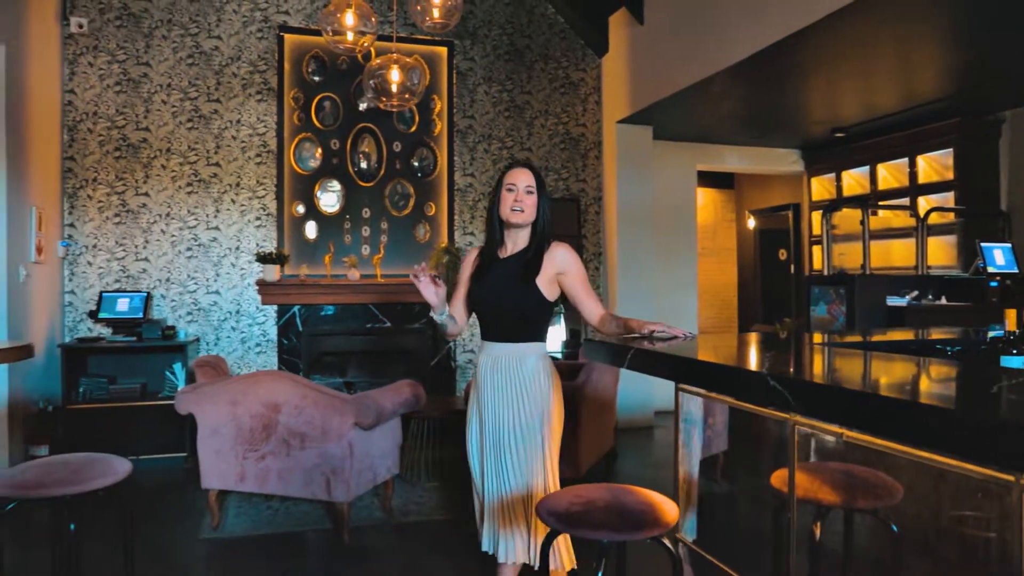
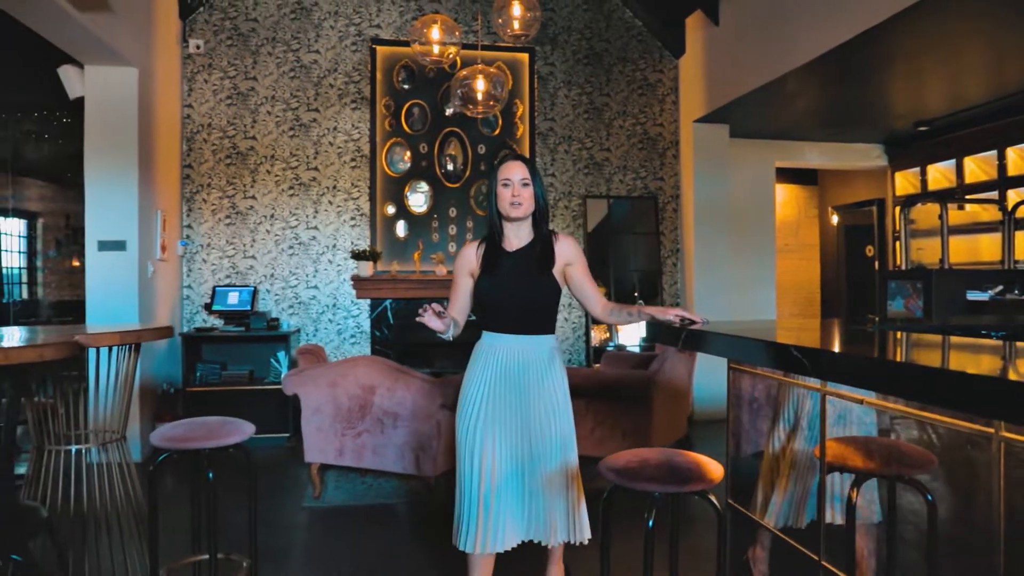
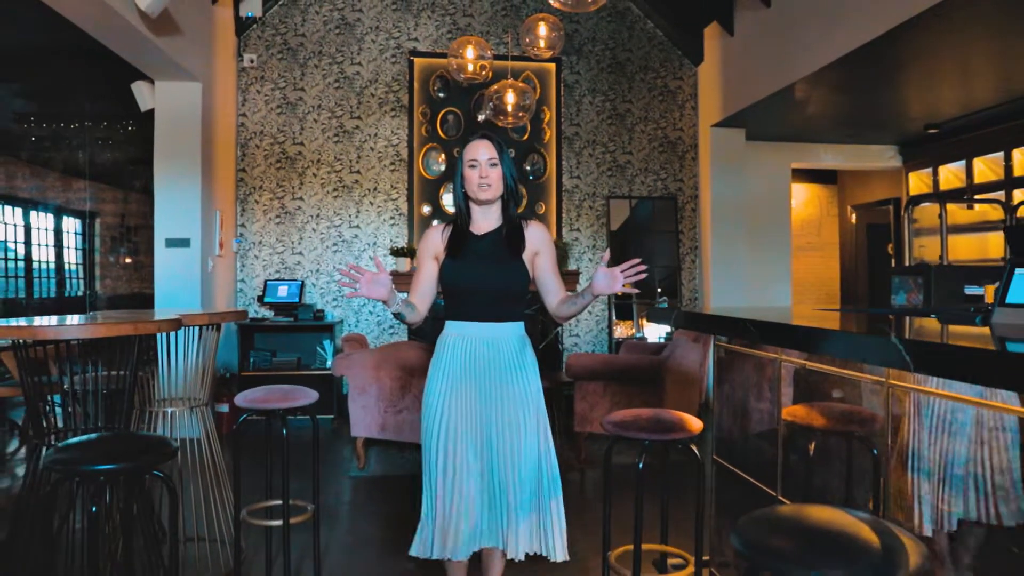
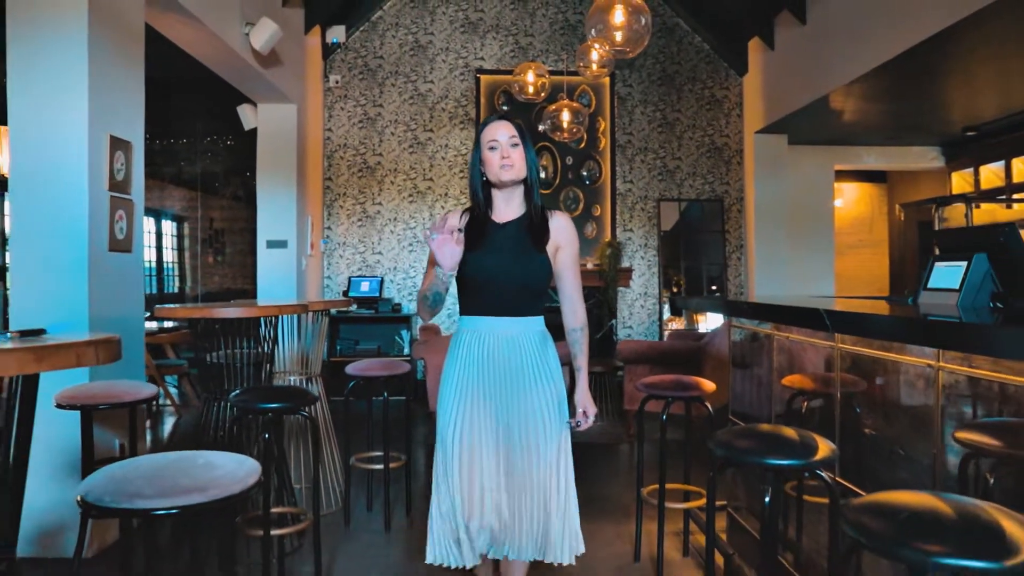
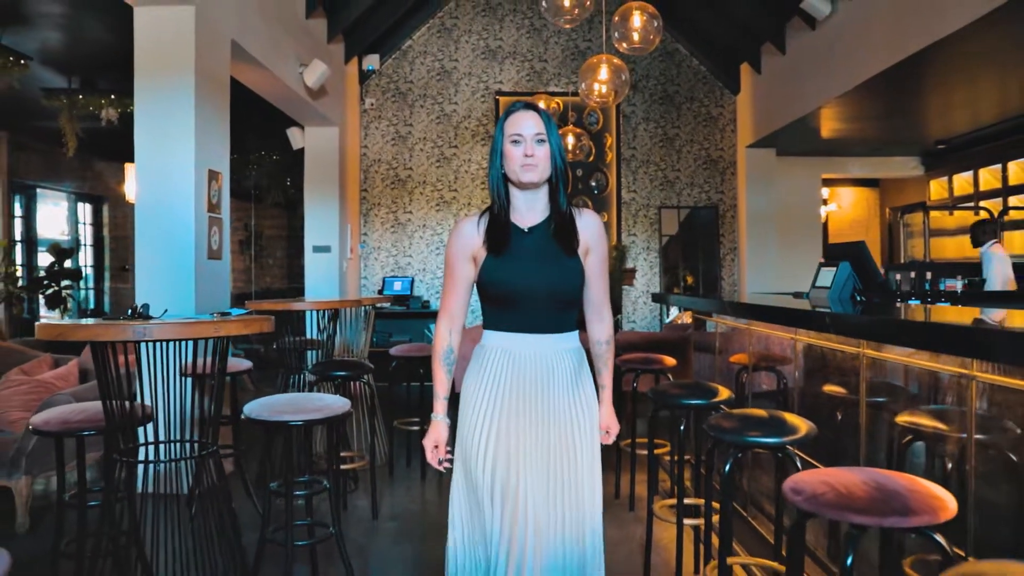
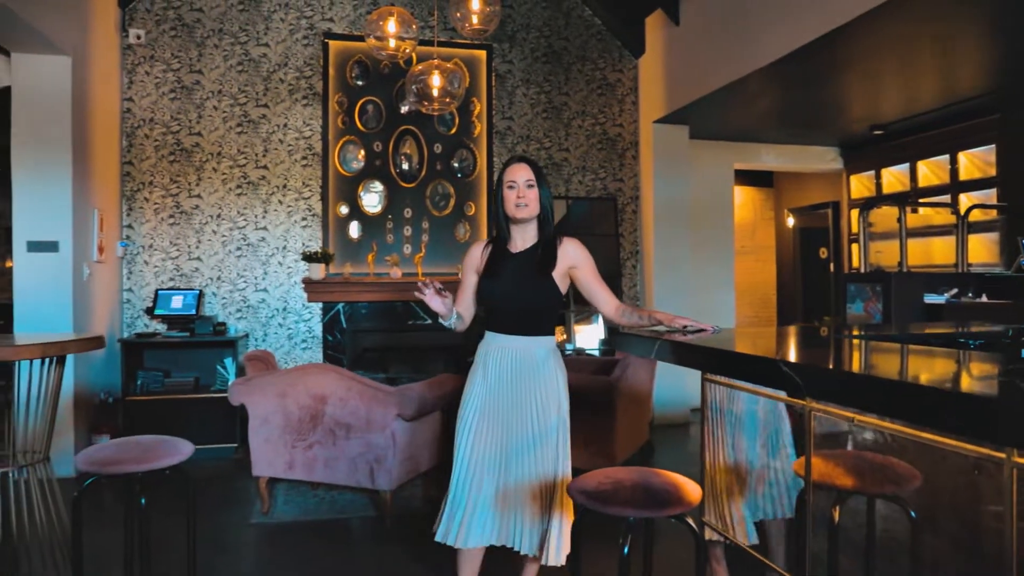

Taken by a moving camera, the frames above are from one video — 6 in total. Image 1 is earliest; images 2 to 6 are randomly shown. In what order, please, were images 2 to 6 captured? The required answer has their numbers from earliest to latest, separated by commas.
6, 2, 3, 4, 5
